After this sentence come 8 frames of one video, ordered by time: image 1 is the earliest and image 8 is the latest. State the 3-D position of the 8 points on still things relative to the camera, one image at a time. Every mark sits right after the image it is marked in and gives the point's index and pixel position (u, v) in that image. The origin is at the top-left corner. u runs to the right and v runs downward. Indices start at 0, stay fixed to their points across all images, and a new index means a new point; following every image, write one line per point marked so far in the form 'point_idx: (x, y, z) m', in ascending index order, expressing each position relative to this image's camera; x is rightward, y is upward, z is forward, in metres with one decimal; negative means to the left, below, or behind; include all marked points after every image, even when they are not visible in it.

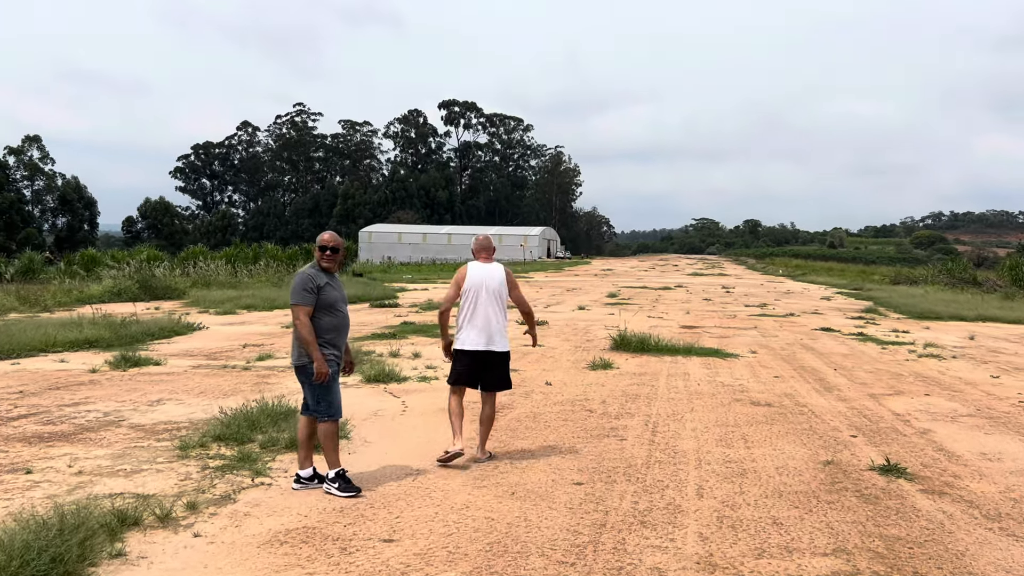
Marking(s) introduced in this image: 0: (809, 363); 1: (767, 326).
0: (+3.2, -0.8, +9.6) m
1: (+4.2, -0.6, +14.7) m
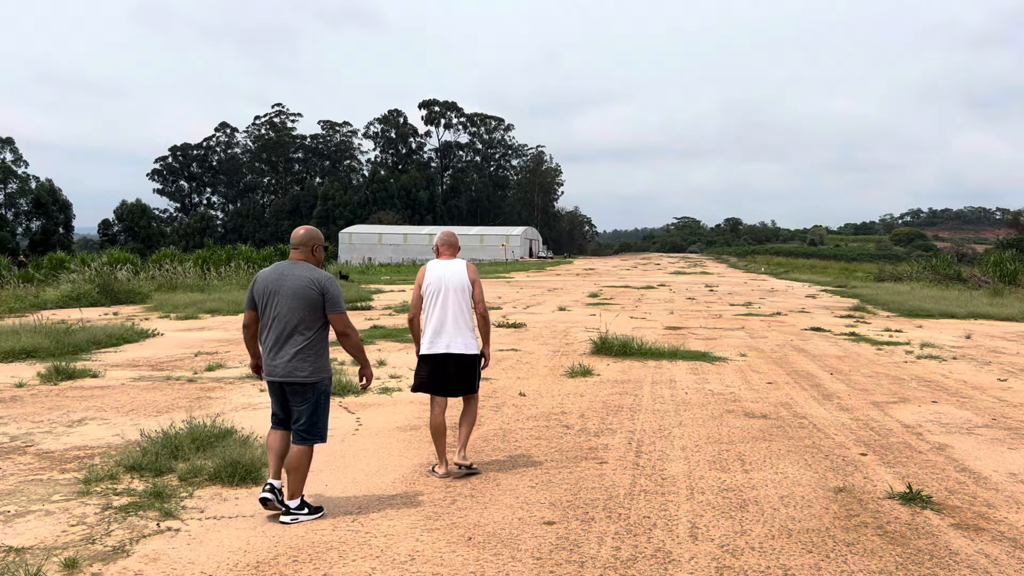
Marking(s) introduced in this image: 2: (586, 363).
0: (+2.9, -0.8, +9.0) m
1: (+3.9, -0.6, +14.1) m
2: (+0.8, -0.8, +9.0) m
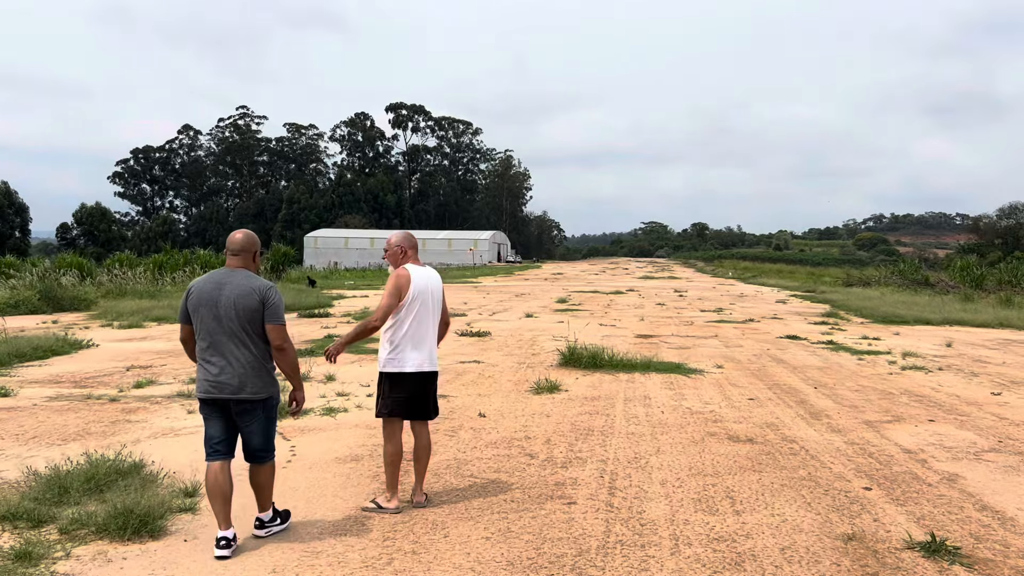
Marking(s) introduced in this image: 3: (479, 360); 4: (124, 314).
0: (+2.6, -0.9, +8.4) m
1: (+3.3, -0.7, +13.5) m
2: (+0.4, -0.8, +8.4) m
3: (-0.4, -0.8, +9.6) m
4: (-6.8, -0.5, +15.6) m
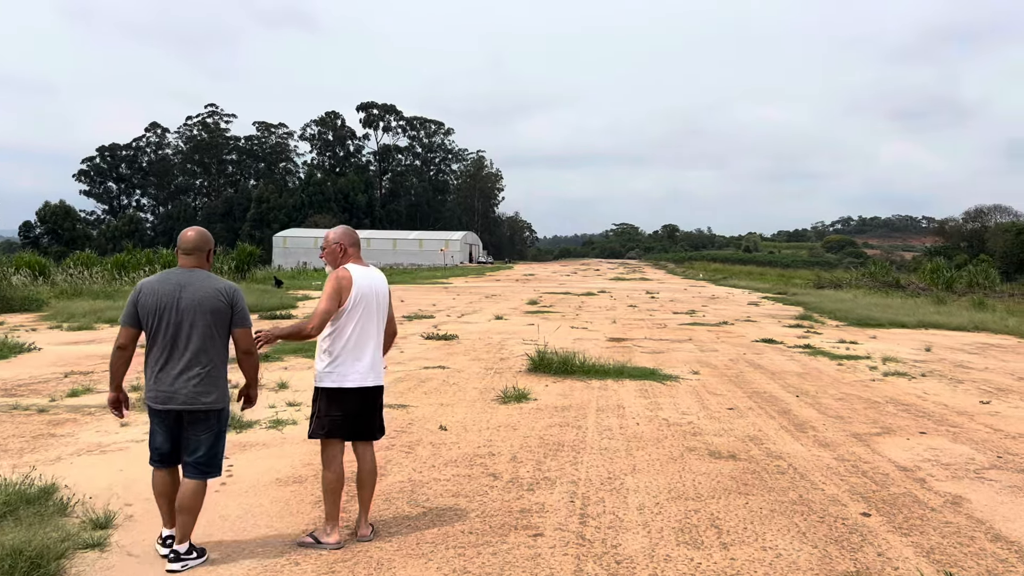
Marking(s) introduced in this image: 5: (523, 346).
0: (+2.3, -0.9, +8.0) m
1: (+2.8, -0.7, +13.1) m
2: (+0.1, -0.9, +7.9) m
3: (-0.7, -0.8, +9.2) m
4: (-7.4, -0.5, +14.9) m
5: (+0.1, -0.7, +11.1) m
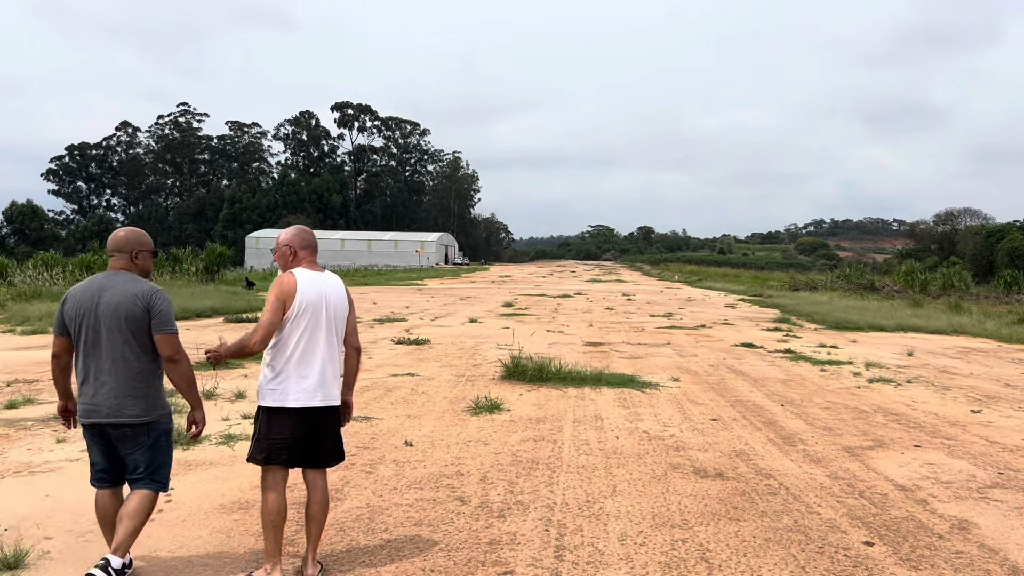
0: (+2.0, -0.9, +7.7) m
1: (+2.5, -0.8, +12.8) m
2: (-0.1, -0.9, +7.5) m
3: (-1.0, -0.8, +8.8) m
4: (-7.8, -0.5, +14.3) m
5: (-0.2, -0.8, +10.7) m
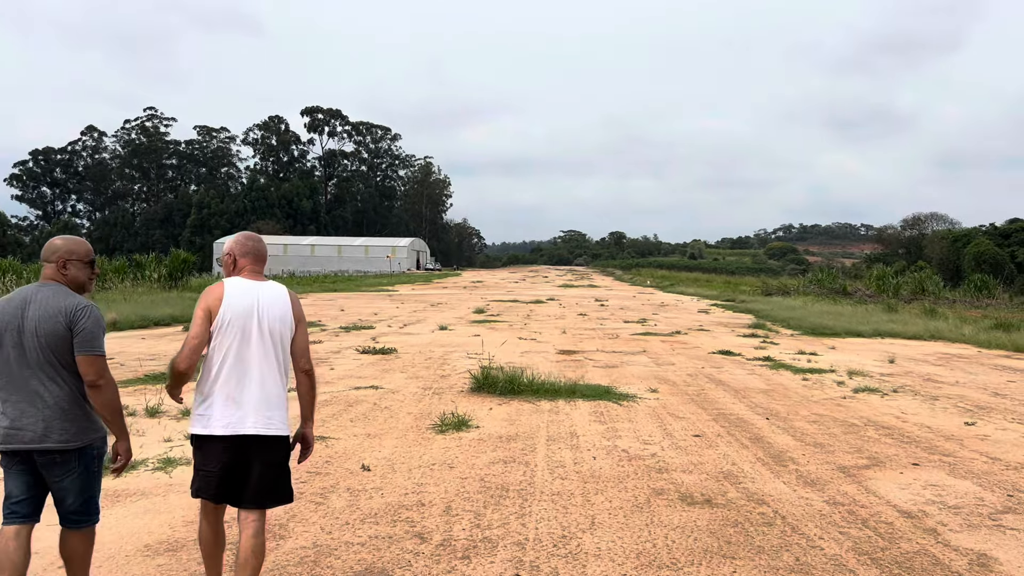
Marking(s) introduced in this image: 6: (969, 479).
0: (+1.8, -1.0, +7.3) m
1: (+2.1, -0.9, +12.5) m
2: (-0.4, -0.9, +7.0) m
3: (-1.3, -0.9, +8.3) m
4: (-8.2, -0.6, +13.6) m
5: (-0.5, -0.8, +10.2) m
6: (+2.5, -1.0, +4.8) m
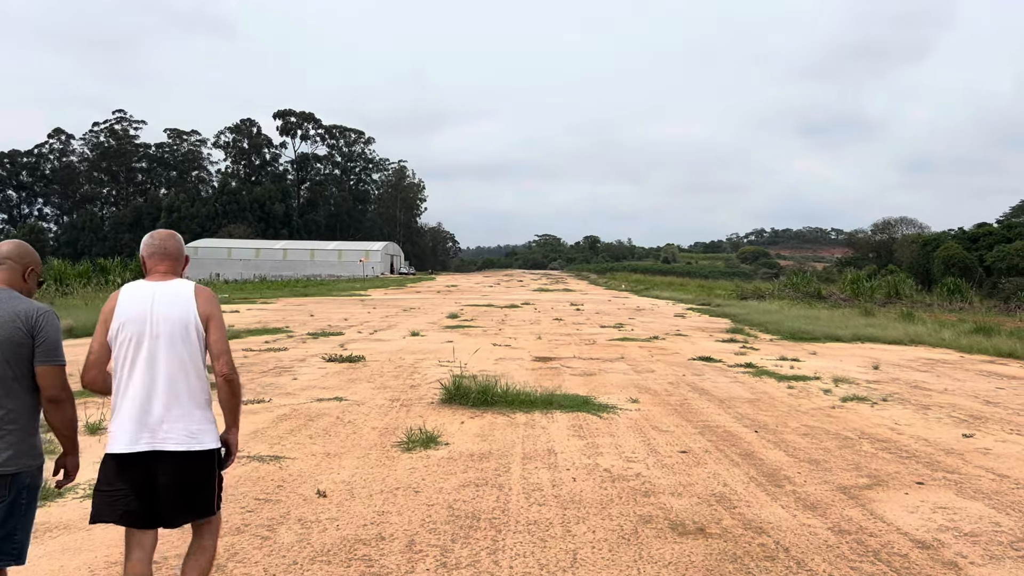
0: (+1.6, -1.0, +6.9) m
1: (+1.7, -0.9, +12.1) m
2: (-0.6, -1.0, +6.6) m
3: (-1.5, -1.0, +7.8) m
4: (-8.6, -0.7, +12.9) m
5: (-0.8, -0.9, +9.7) m
6: (+2.4, -1.1, +4.5) m
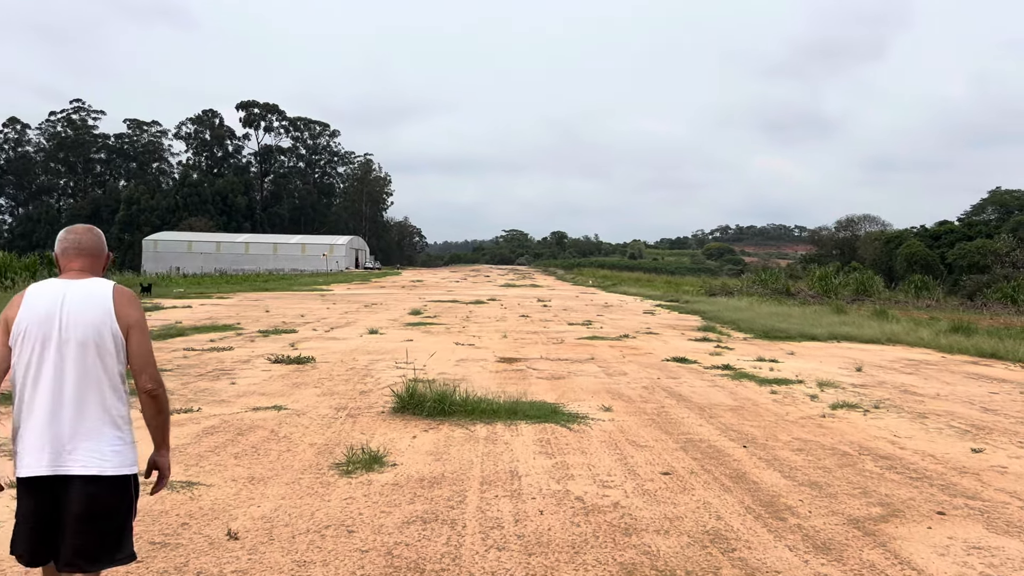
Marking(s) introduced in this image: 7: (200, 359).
0: (+1.3, -1.0, +6.2) m
1: (+1.2, -0.9, +11.4) m
2: (-0.9, -1.0, +5.8) m
3: (-1.8, -0.9, +7.0) m
4: (-9.1, -0.6, +11.8) m
5: (-1.2, -0.9, +9.0) m
6: (+2.2, -1.1, +3.8) m
7: (-3.6, -0.8, +10.2) m
